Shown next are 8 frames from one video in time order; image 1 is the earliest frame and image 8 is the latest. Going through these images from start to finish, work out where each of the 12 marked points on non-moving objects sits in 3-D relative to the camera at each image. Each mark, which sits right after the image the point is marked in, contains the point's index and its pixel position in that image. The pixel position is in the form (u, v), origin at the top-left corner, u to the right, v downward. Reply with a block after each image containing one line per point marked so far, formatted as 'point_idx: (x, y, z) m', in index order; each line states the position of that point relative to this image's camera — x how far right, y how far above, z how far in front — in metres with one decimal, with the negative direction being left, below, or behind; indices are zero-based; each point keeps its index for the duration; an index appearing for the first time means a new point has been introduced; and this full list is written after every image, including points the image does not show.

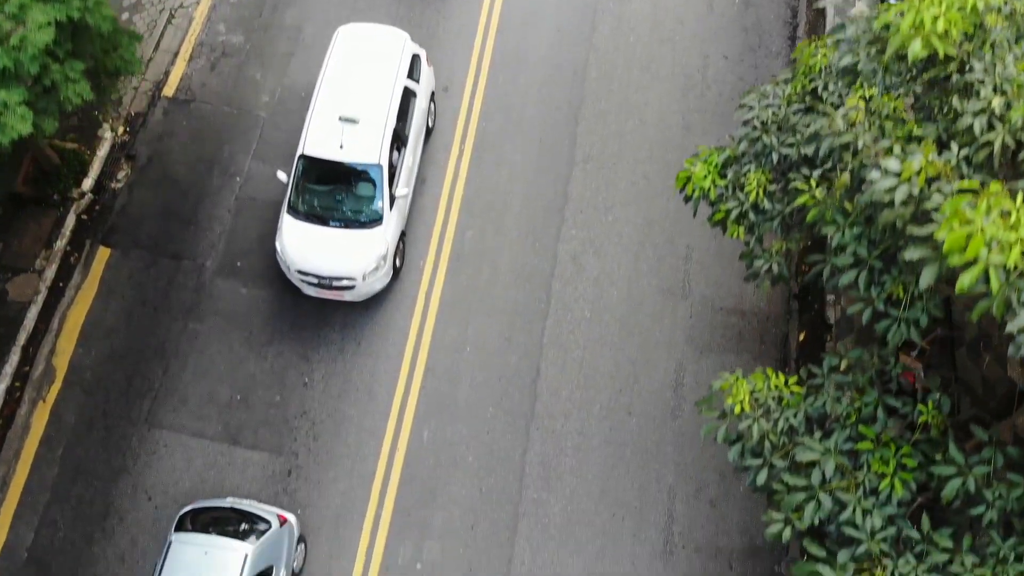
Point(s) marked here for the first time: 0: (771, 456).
0: (+1.7, -1.1, +5.5) m
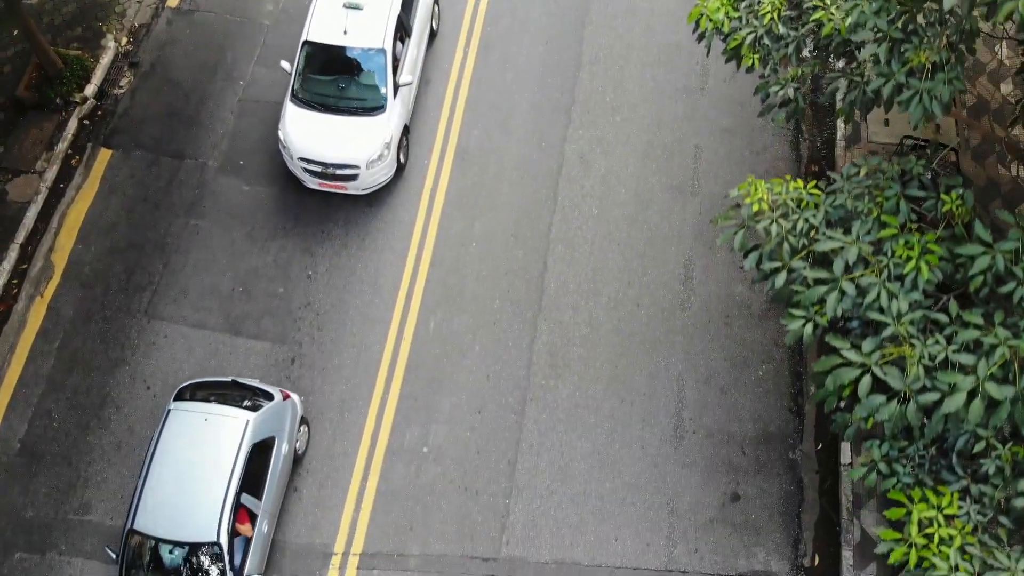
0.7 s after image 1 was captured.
0: (+1.8, +0.2, +5.3) m
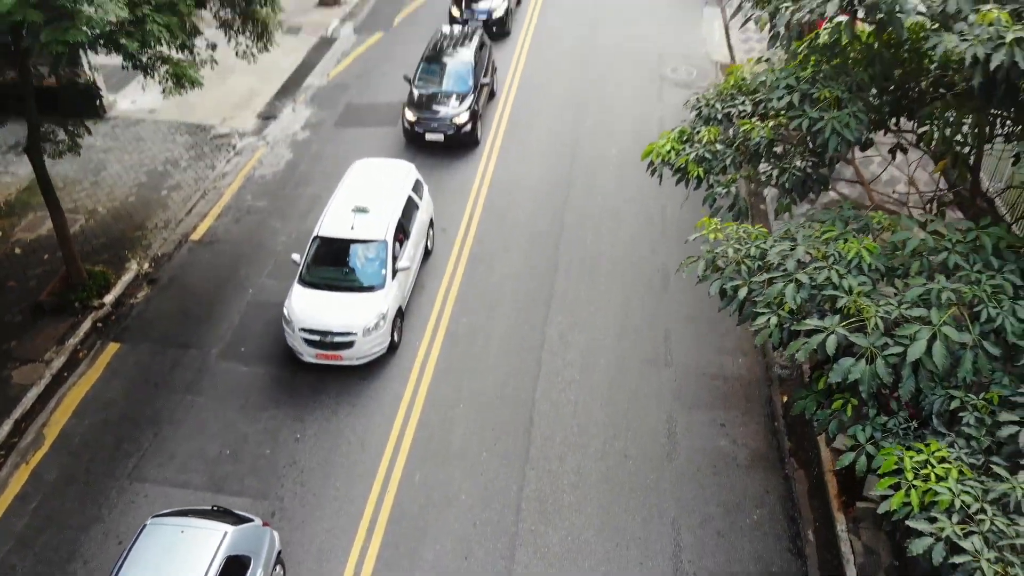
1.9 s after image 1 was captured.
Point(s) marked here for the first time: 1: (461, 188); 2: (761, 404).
0: (+1.7, +0.1, +5.9) m
1: (-0.8, +1.5, +13.1) m
2: (+2.9, -1.3, +9.8) m
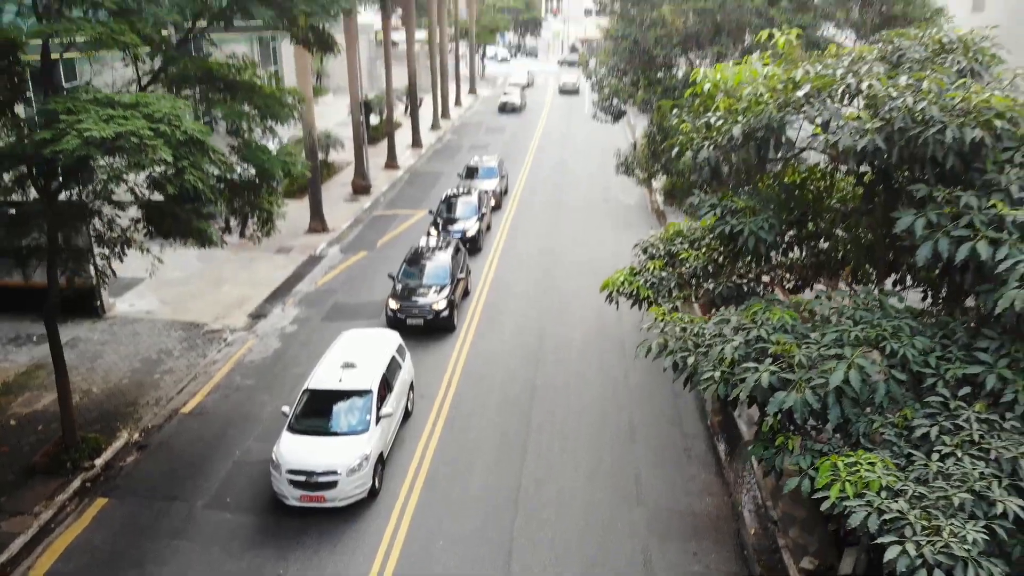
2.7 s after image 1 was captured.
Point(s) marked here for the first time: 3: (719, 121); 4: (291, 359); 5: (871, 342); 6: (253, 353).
0: (+1.5, -0.5, +6.9) m
1: (-1.2, -1.4, +14.0) m
2: (+2.7, -3.0, +10.2) m
3: (+1.9, +1.6, +7.6) m
4: (-3.9, -1.2, +14.6) m
5: (+2.6, -0.4, +6.1) m
6: (-4.6, -1.1, +14.9) m
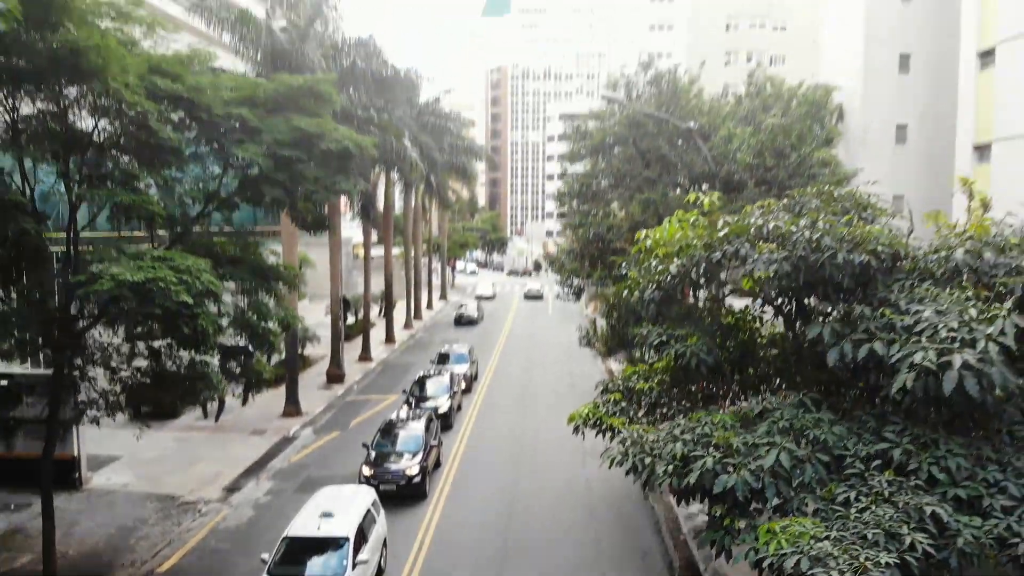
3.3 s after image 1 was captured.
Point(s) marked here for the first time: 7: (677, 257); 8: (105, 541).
0: (+1.3, -1.5, +7.8) m
1: (-1.7, -4.3, +14.3) m
2: (+2.4, -4.8, +10.4) m
3: (+1.6, +0.3, +9.0) m
4: (-4.4, -4.2, +14.8) m
5: (+2.4, -1.2, +7.1) m
6: (-5.1, -4.2, +15.1) m
7: (+1.7, +0.4, +8.8) m
8: (-6.8, -4.3, +14.0) m
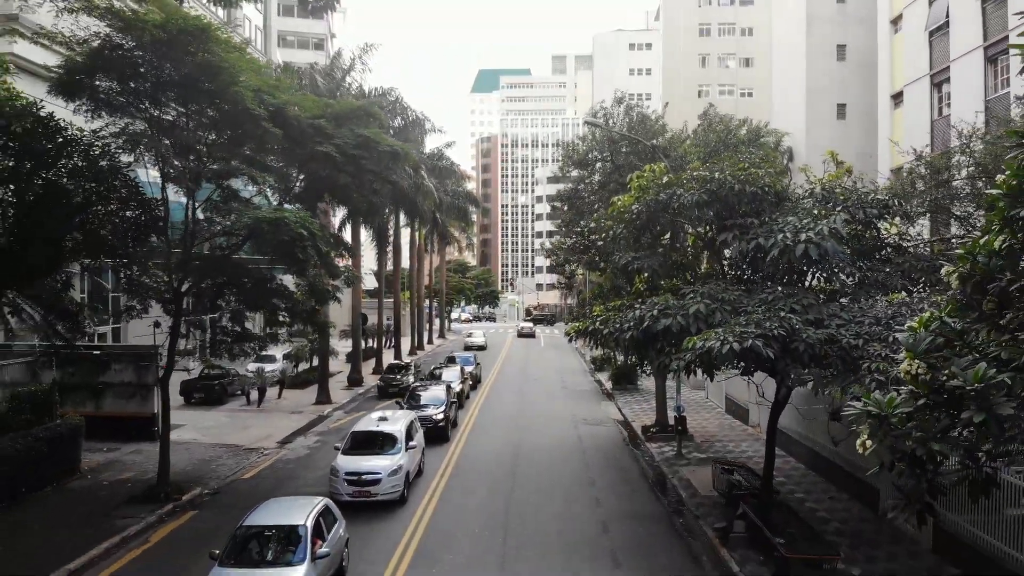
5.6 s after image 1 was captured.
0: (+1.5, -0.5, +11.7) m
1: (-1.6, -3.8, +17.9) m
2: (+2.5, -4.0, +14.0) m
3: (+1.8, +1.2, +13.0) m
4: (-4.2, -3.7, +18.3) m
5: (+2.7, -0.1, +11.0) m
6: (-5.0, -3.8, +18.6) m
7: (+1.9, +1.3, +12.8) m
8: (-6.7, -3.7, +17.5) m
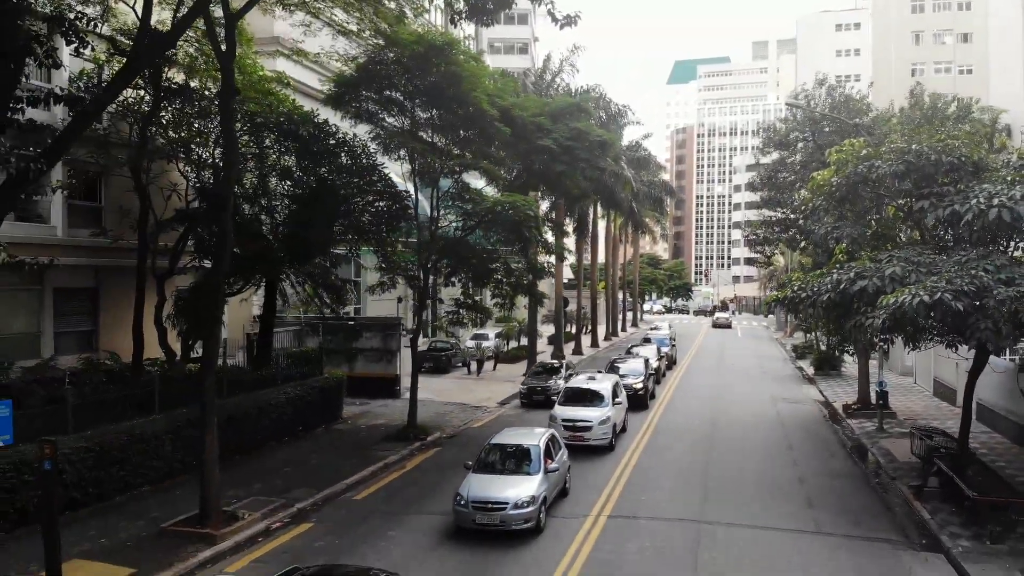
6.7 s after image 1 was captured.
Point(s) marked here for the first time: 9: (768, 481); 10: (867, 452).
0: (+4.7, 0.0, +12.9) m
1: (+3.0, -3.2, +19.7) m
2: (+6.2, -3.4, +15.0) m
3: (+5.2, +1.8, +14.1) m
4: (+0.6, -3.2, +20.7) m
5: (+5.6, +0.4, +12.0) m
6: (-0.1, -3.2, +21.2) m
7: (+5.3, +1.8, +13.9) m
8: (-2.0, -3.2, +20.5) m
9: (+4.4, -3.2, +14.5) m
10: (+7.6, -3.5, +17.8) m
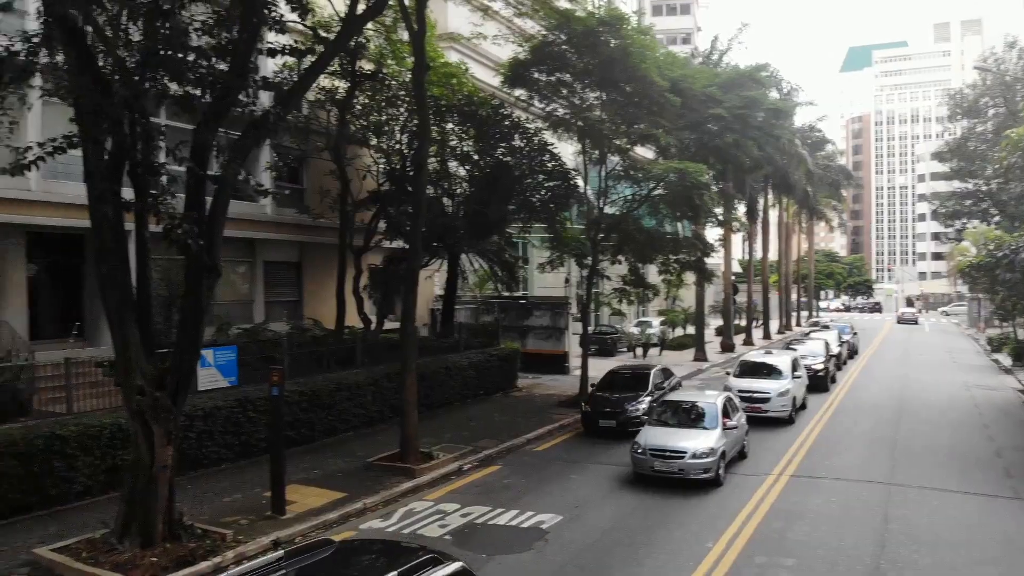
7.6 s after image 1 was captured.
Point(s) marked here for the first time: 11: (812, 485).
0: (+7.4, +0.7, +12.2) m
1: (+7.0, -2.6, +19.2) m
2: (+9.3, -2.8, +14.0) m
3: (+8.2, +2.4, +13.3) m
4: (+4.8, -2.6, +20.6) m
5: (+8.2, +1.1, +11.1) m
6: (+4.2, -2.6, +21.3) m
7: (+8.2, +2.5, +13.1) m
8: (+2.2, -2.6, +20.9) m
9: (+7.4, -2.6, +13.8) m
10: (+11.1, -2.9, +16.5) m
11: (+4.4, -2.8, +12.2) m
